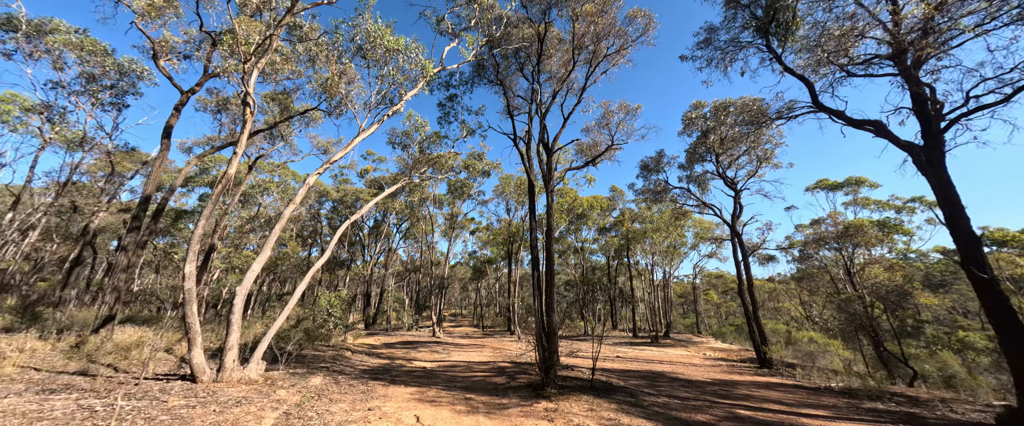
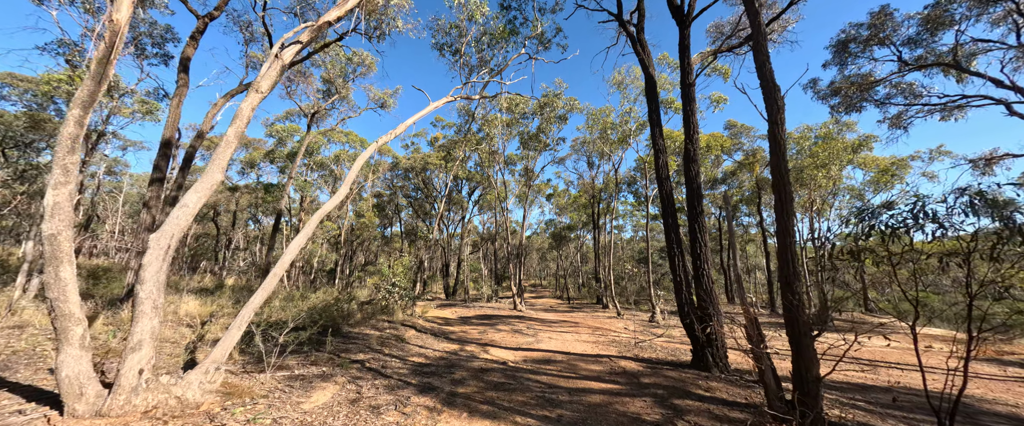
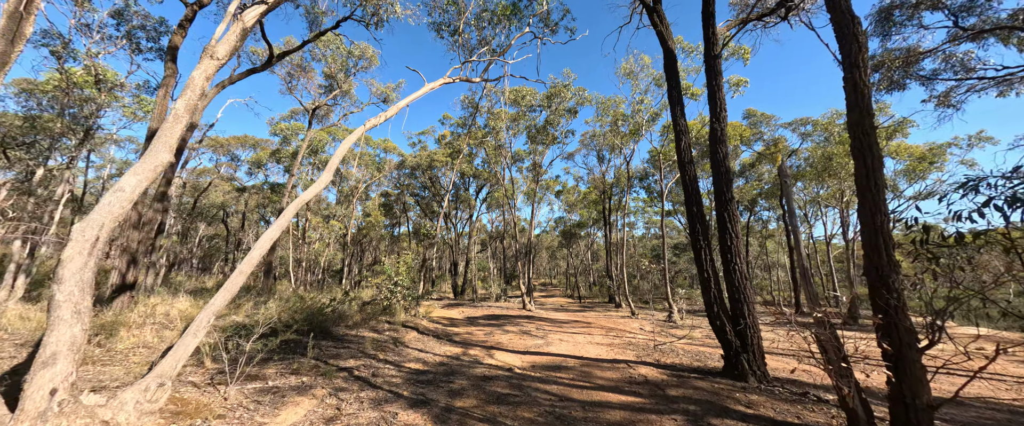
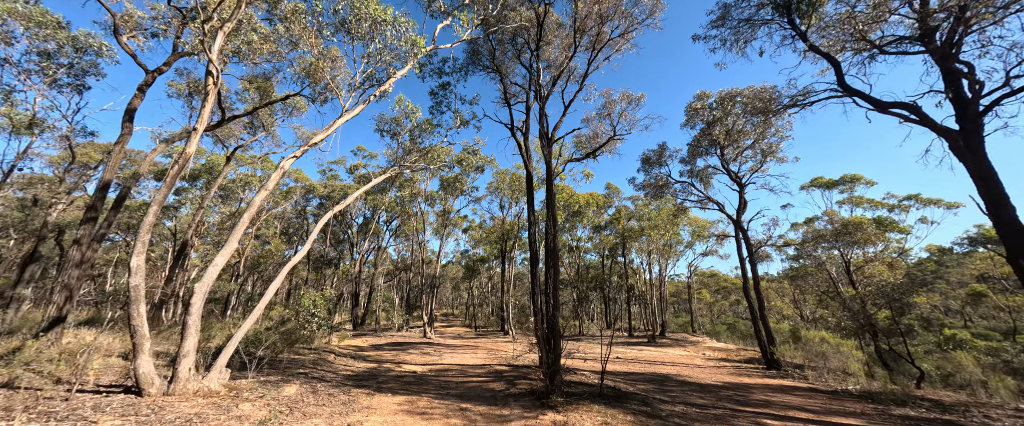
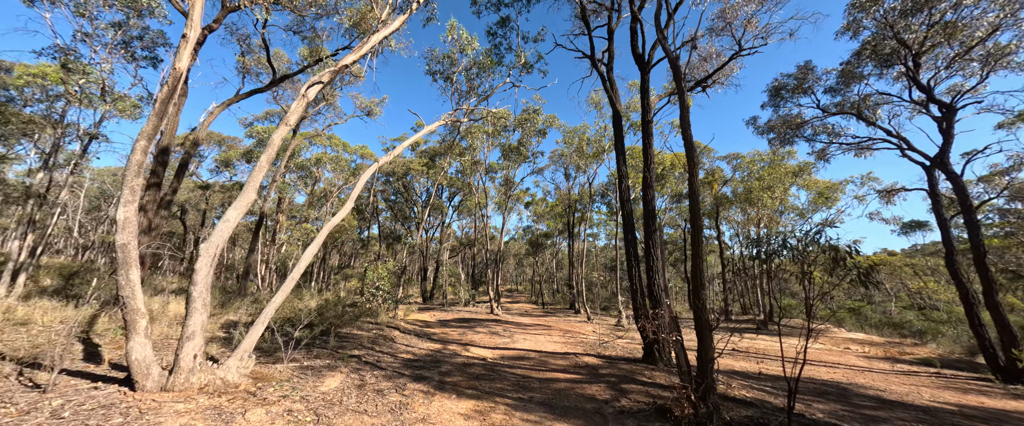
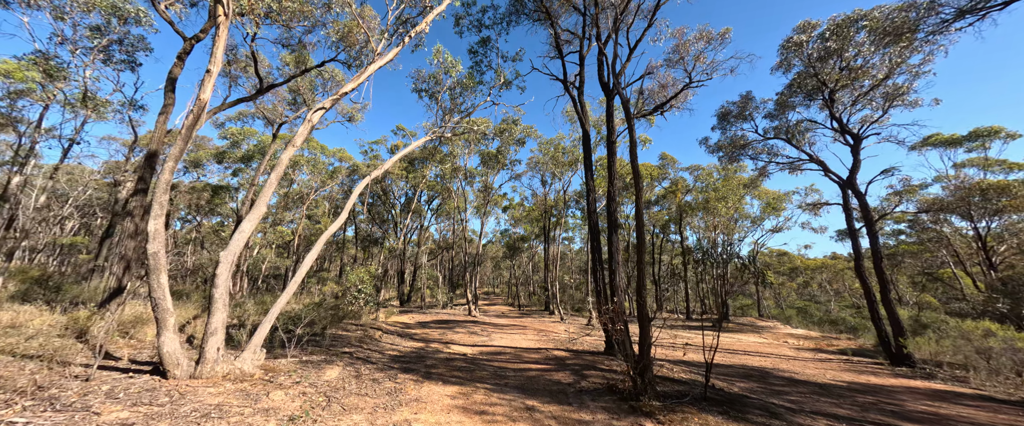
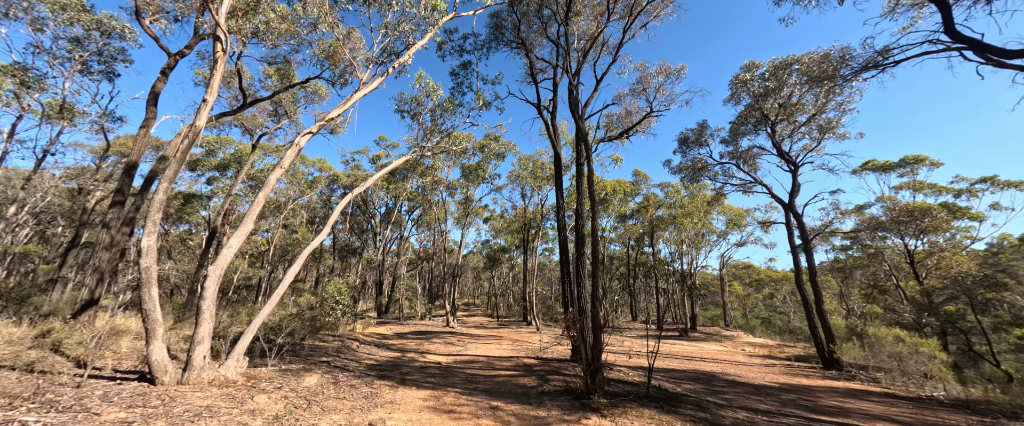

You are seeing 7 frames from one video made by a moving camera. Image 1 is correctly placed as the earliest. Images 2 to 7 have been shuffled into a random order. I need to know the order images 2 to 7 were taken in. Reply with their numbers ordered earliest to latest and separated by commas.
4, 7, 6, 5, 2, 3
